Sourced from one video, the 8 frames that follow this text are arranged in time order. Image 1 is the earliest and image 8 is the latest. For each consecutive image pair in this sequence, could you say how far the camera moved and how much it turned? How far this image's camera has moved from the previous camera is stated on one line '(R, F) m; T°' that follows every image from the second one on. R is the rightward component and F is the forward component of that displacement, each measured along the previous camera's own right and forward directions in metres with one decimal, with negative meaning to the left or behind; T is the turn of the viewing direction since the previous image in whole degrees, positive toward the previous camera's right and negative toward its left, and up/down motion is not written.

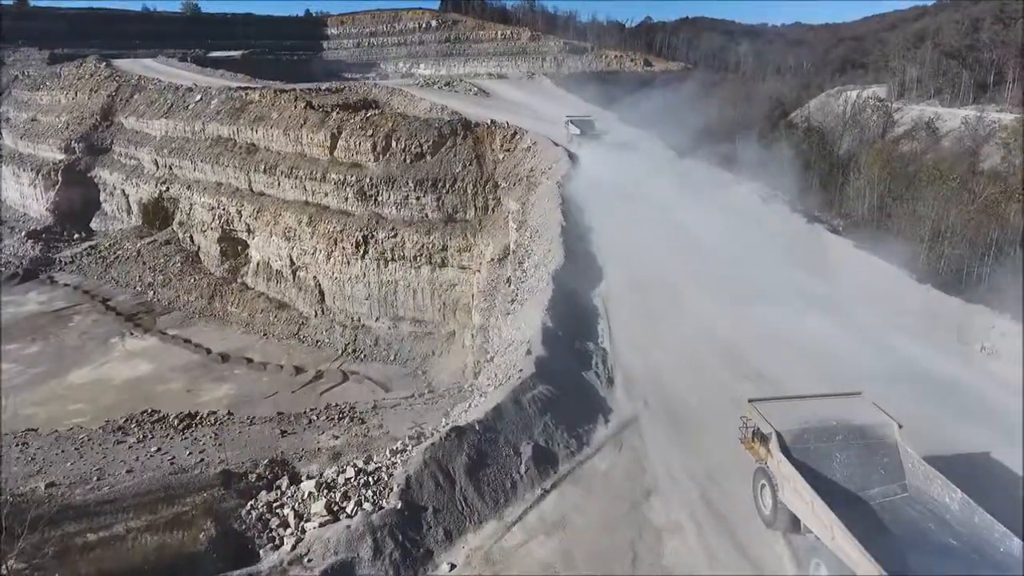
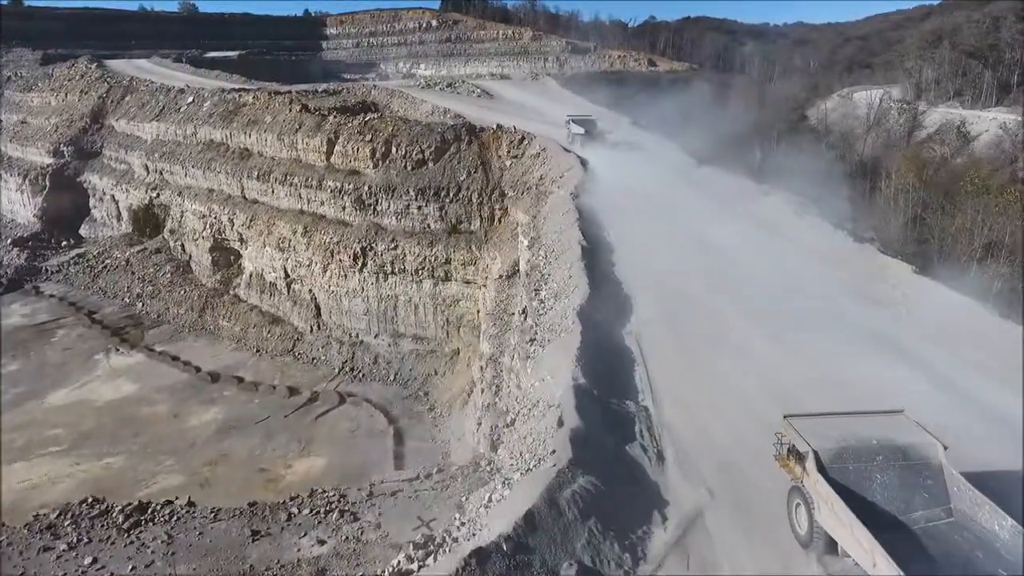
(-0.2, +1.0) m; 0°
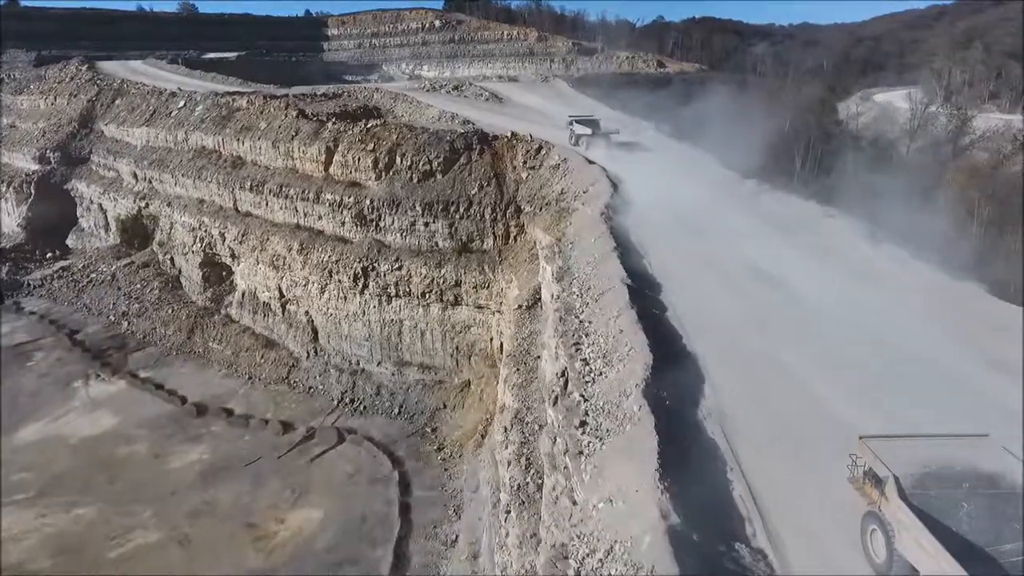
(-0.3, +1.5) m; 0°
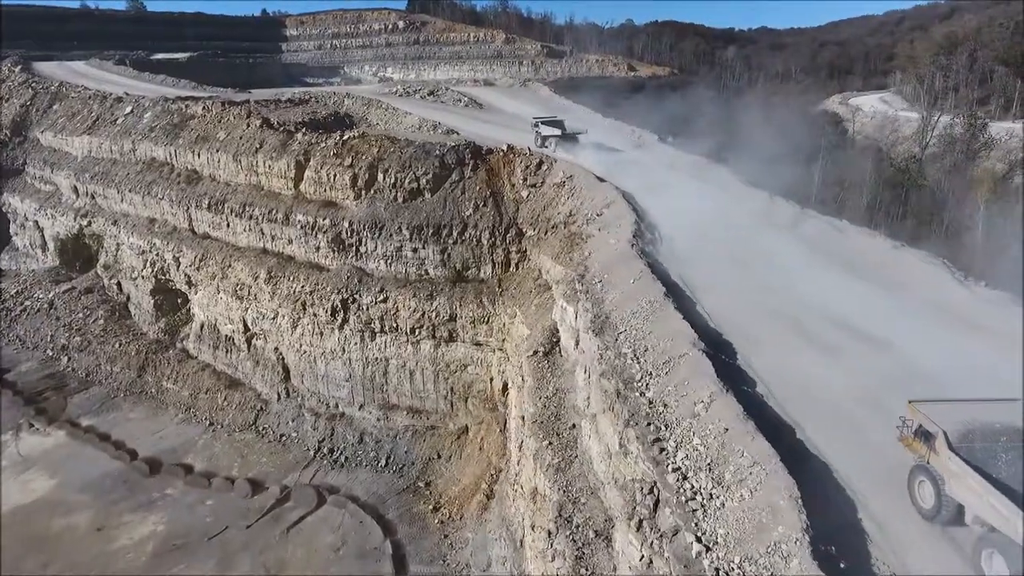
(-0.7, +1.6) m; +3°
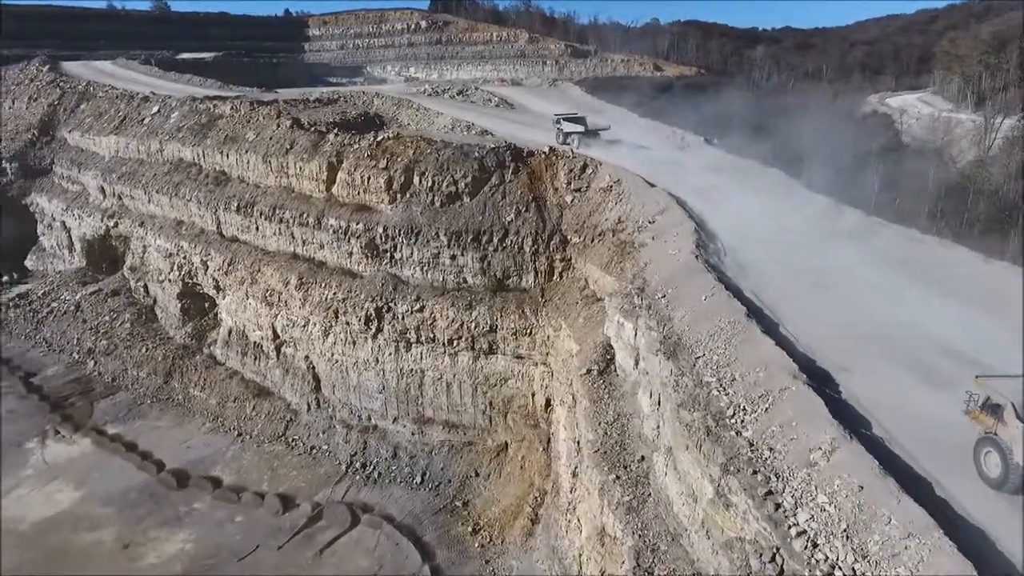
(-0.5, +0.6) m; -1°
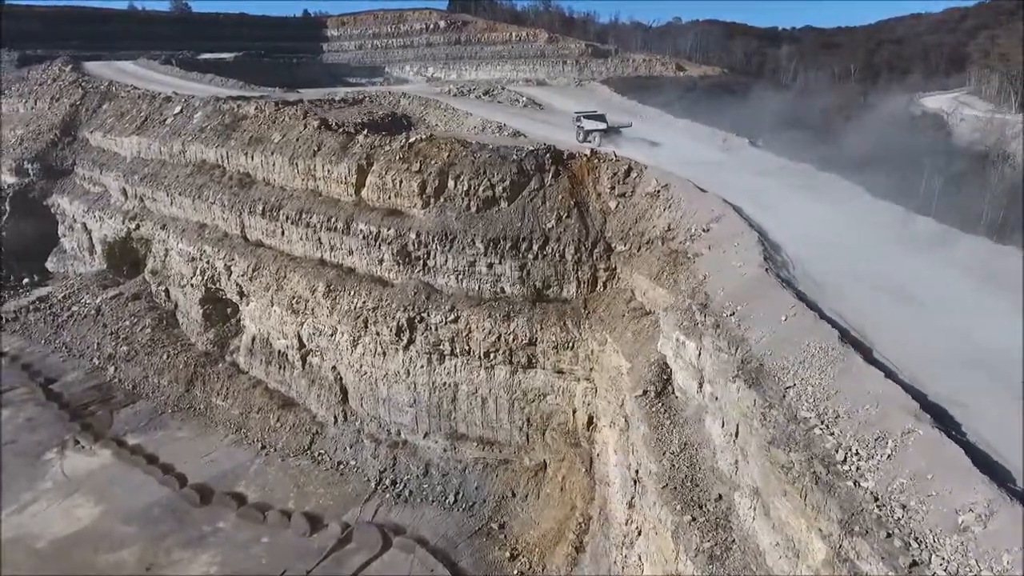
(-0.5, +0.6) m; -1°
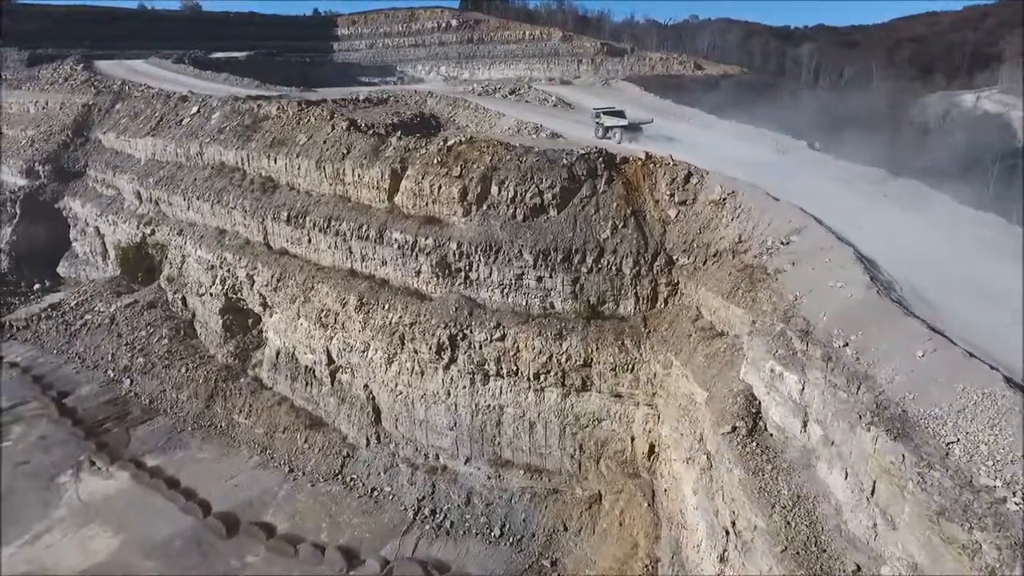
(-0.8, +0.9) m; -1°
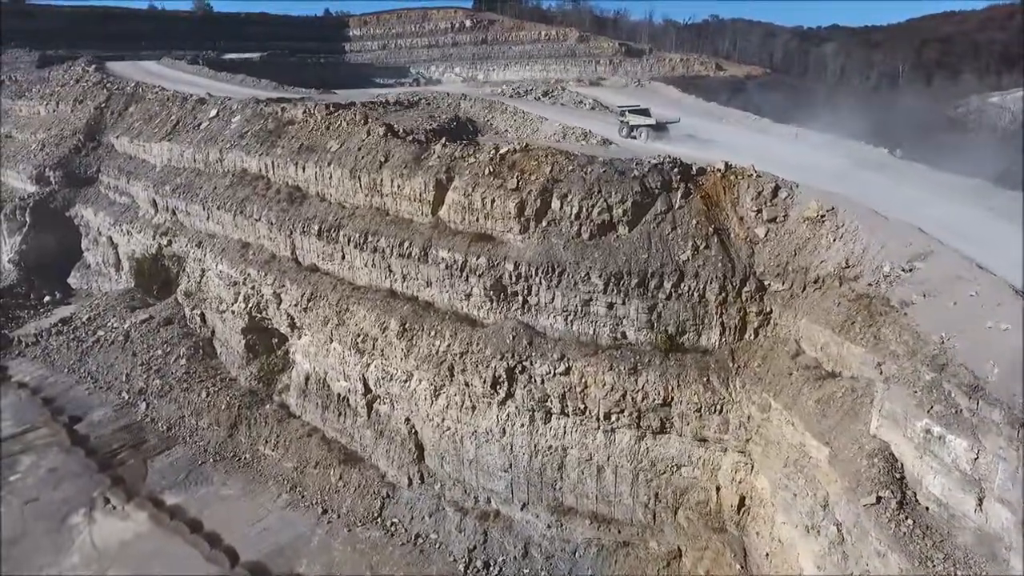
(-0.9, +1.2) m; -1°
